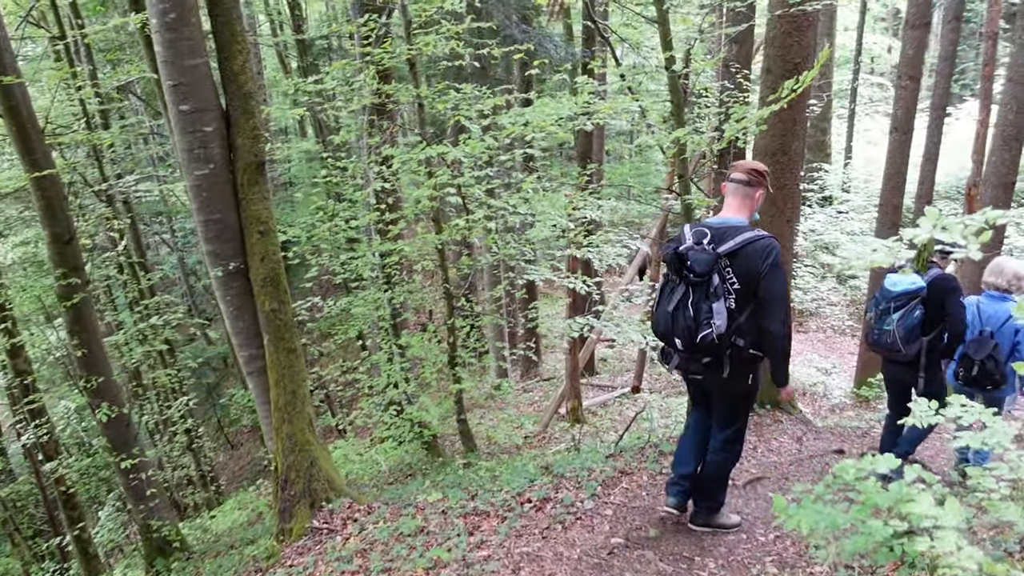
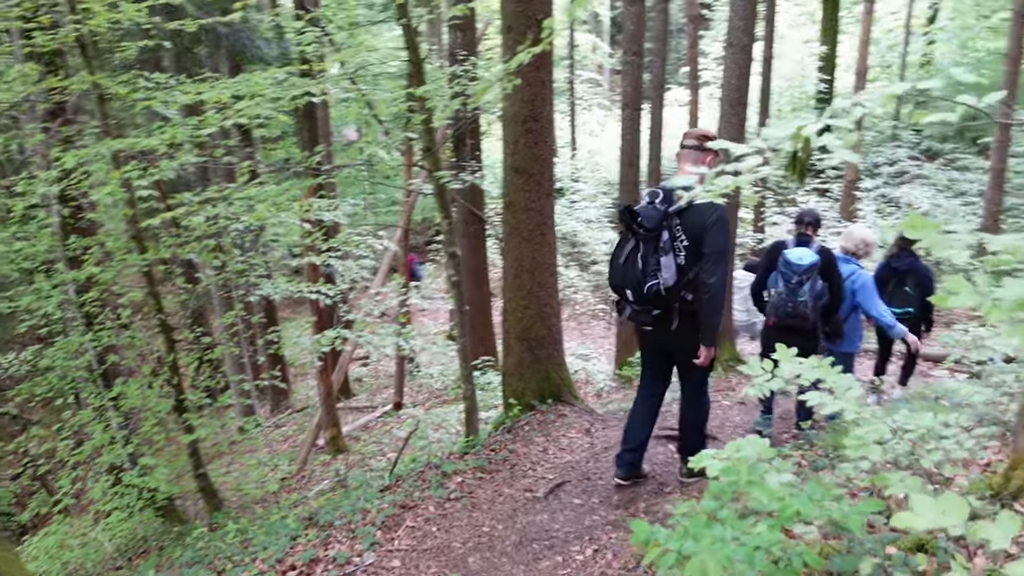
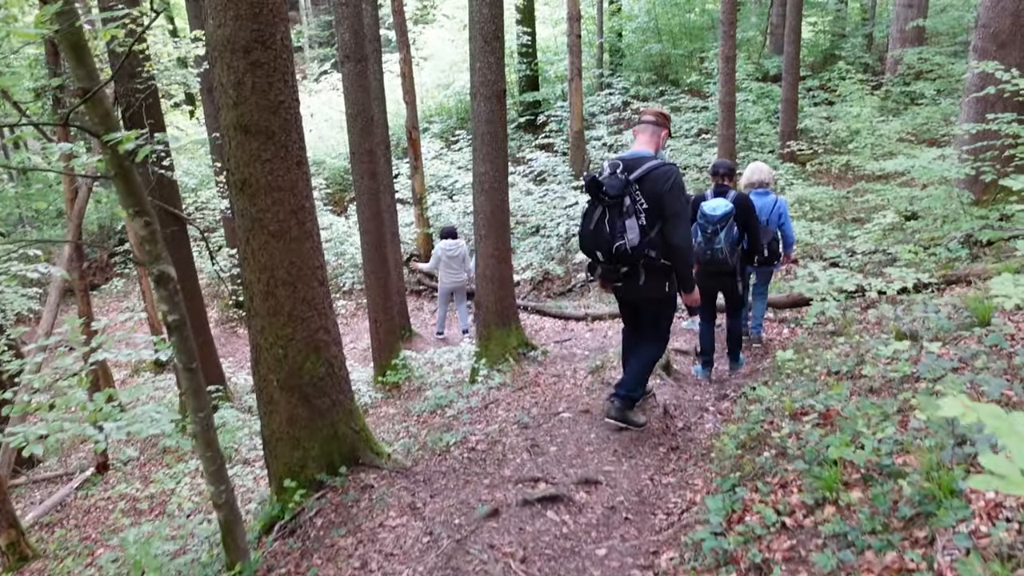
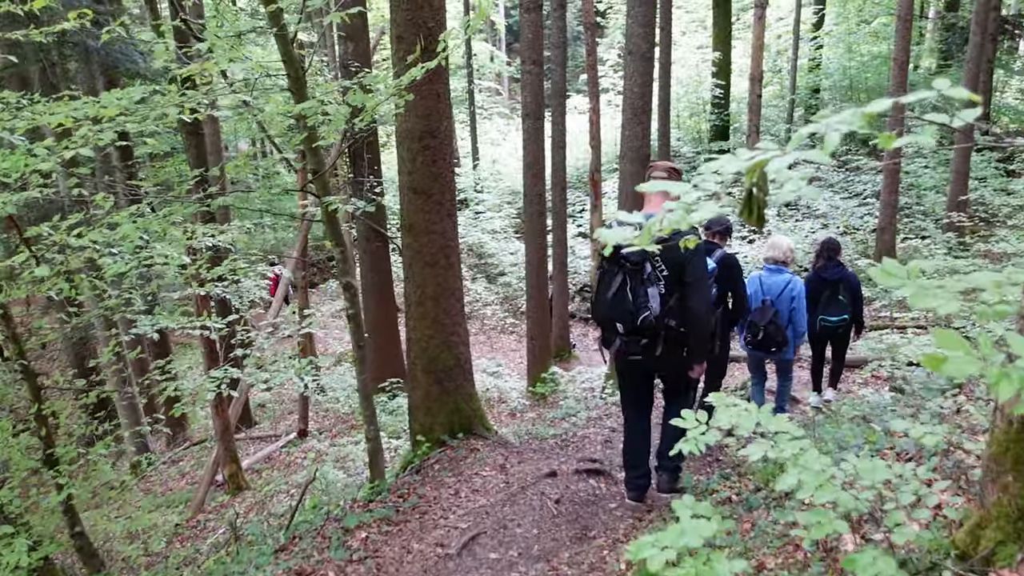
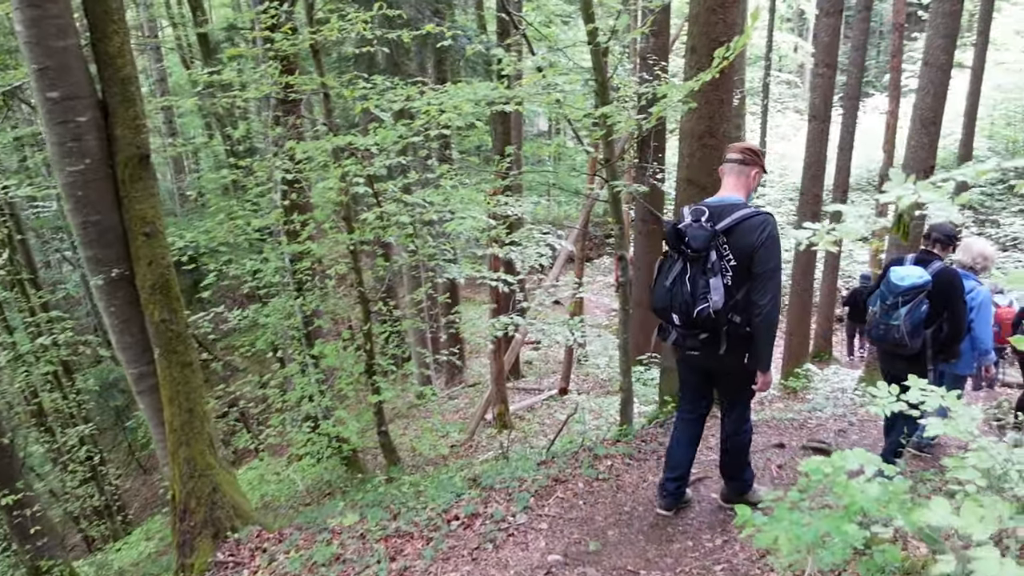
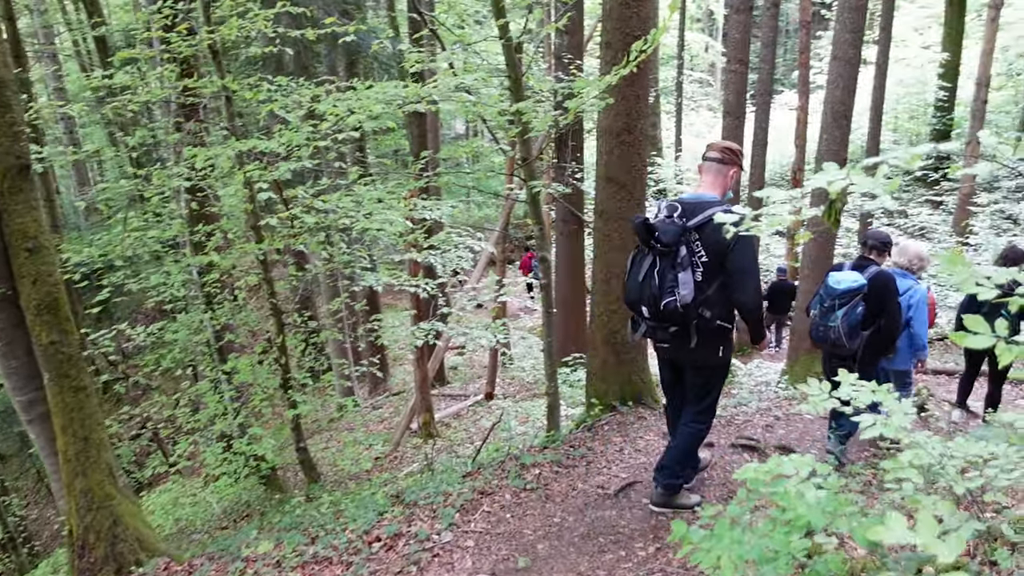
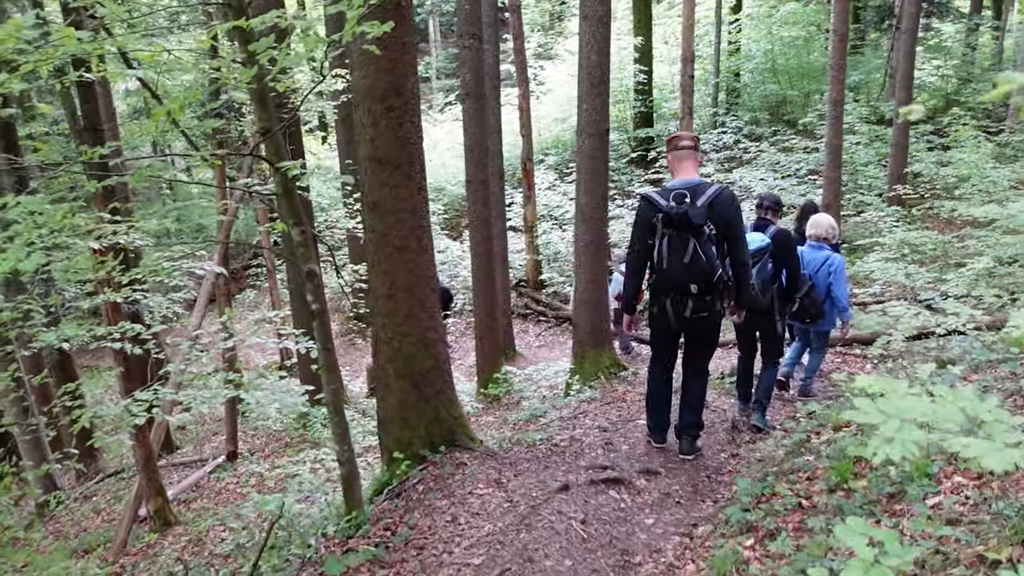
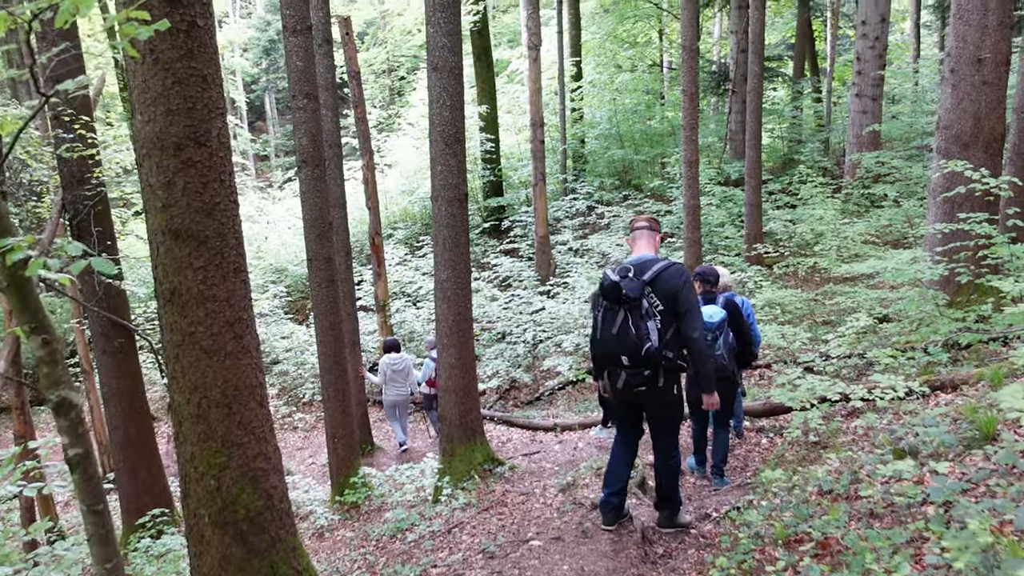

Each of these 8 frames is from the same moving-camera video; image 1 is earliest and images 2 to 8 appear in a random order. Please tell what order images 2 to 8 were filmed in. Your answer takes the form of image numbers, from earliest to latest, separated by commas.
5, 6, 2, 4, 7, 3, 8
